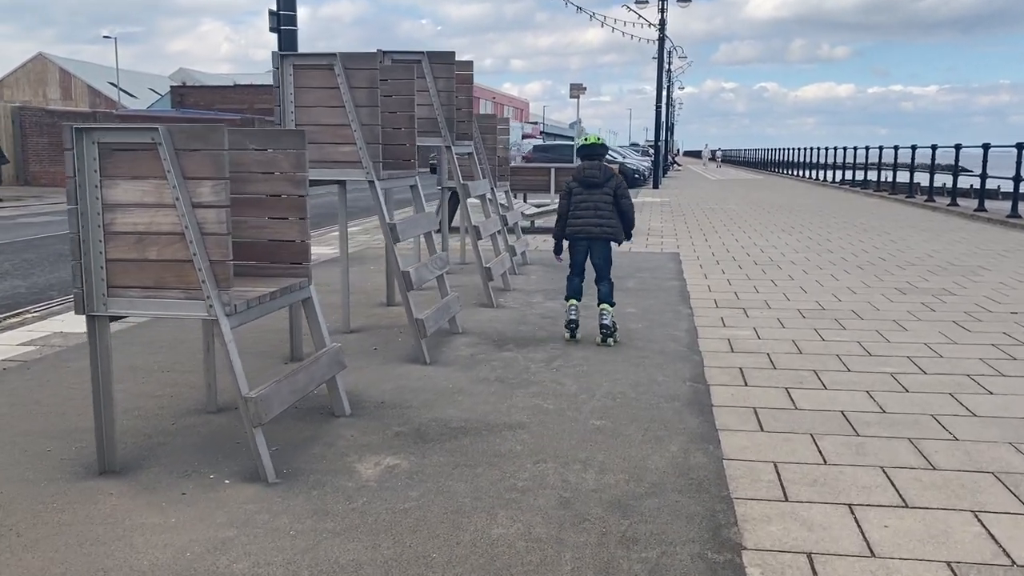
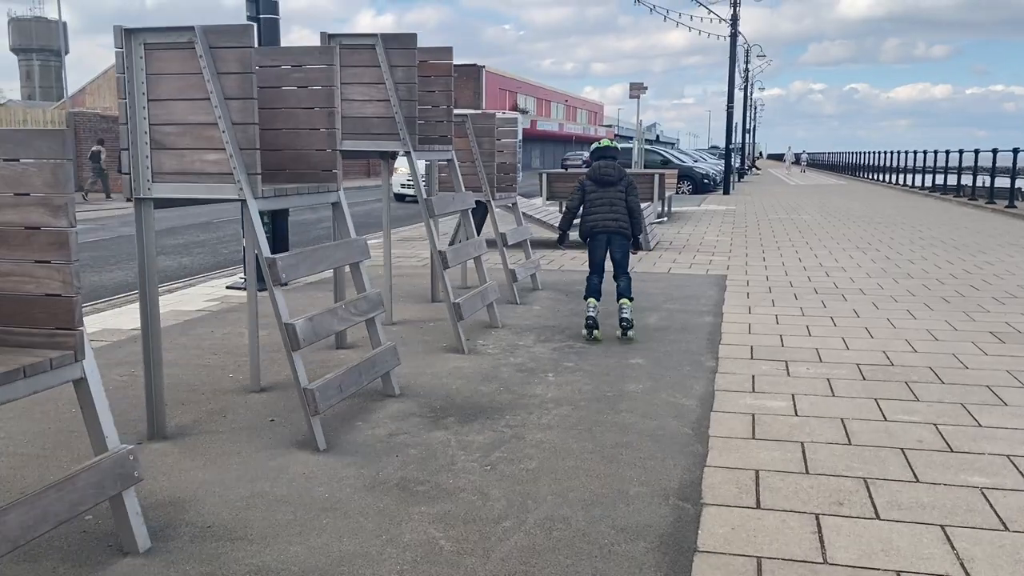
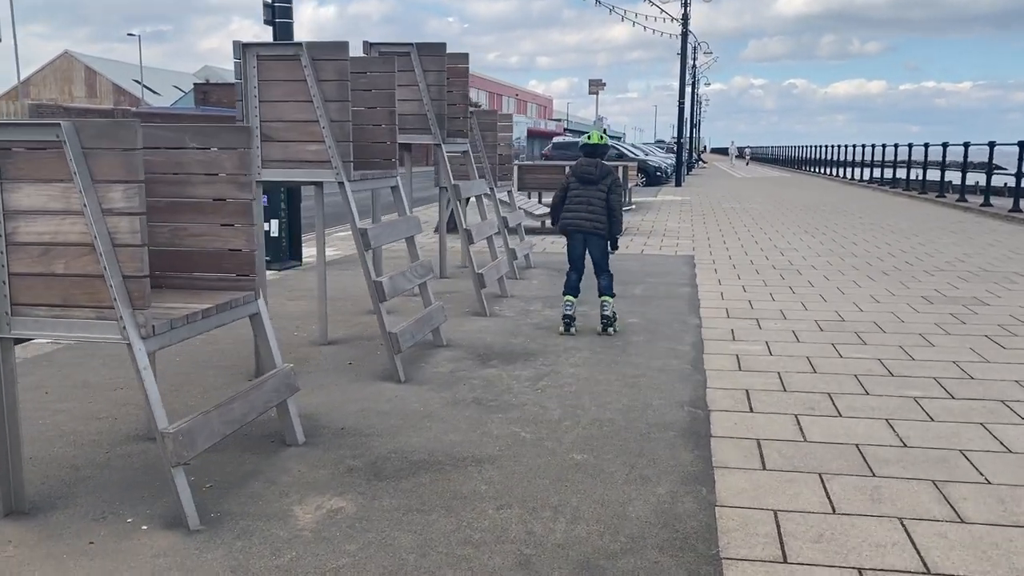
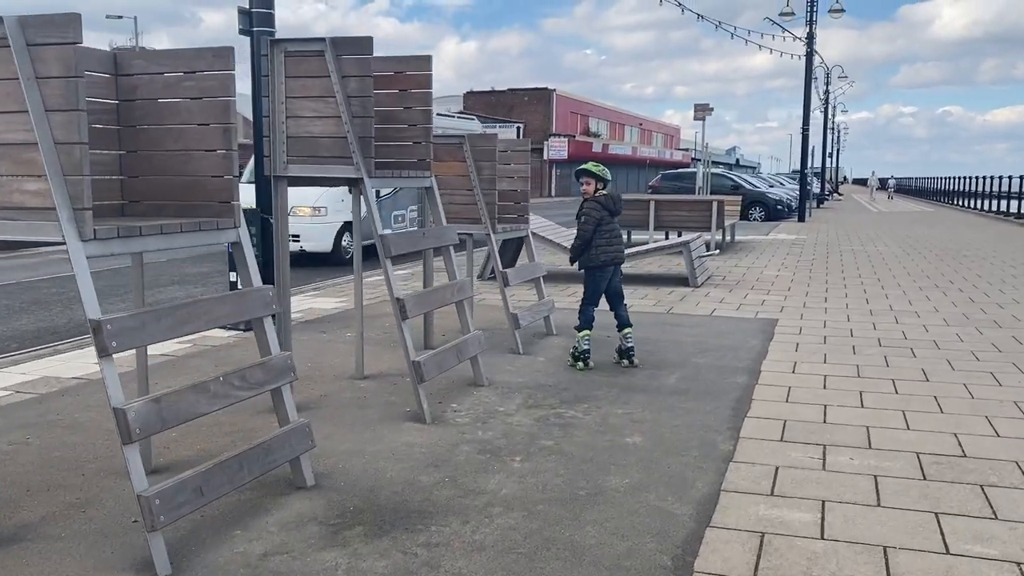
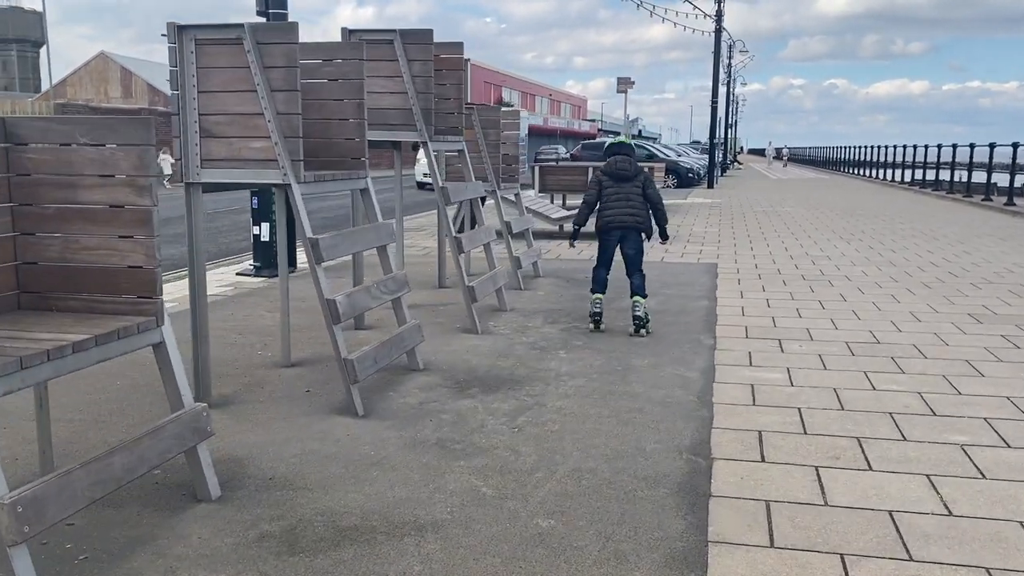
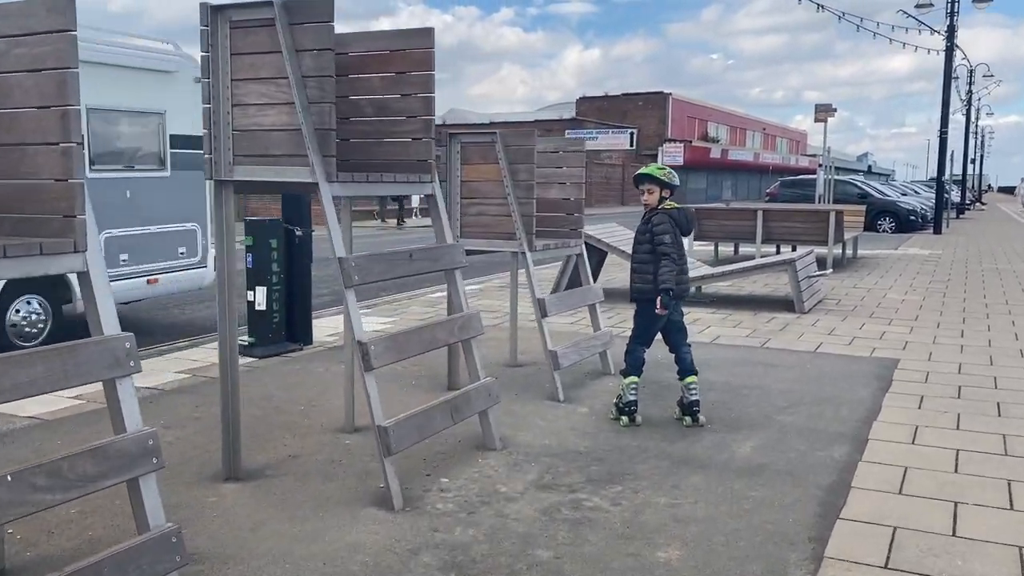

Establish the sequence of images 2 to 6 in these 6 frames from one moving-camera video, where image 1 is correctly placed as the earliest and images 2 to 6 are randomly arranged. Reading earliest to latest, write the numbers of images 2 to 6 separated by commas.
3, 5, 2, 4, 6
